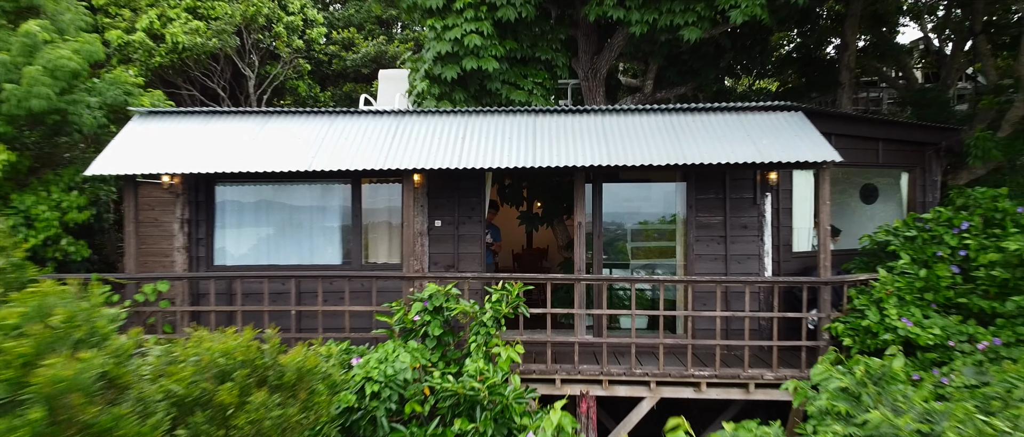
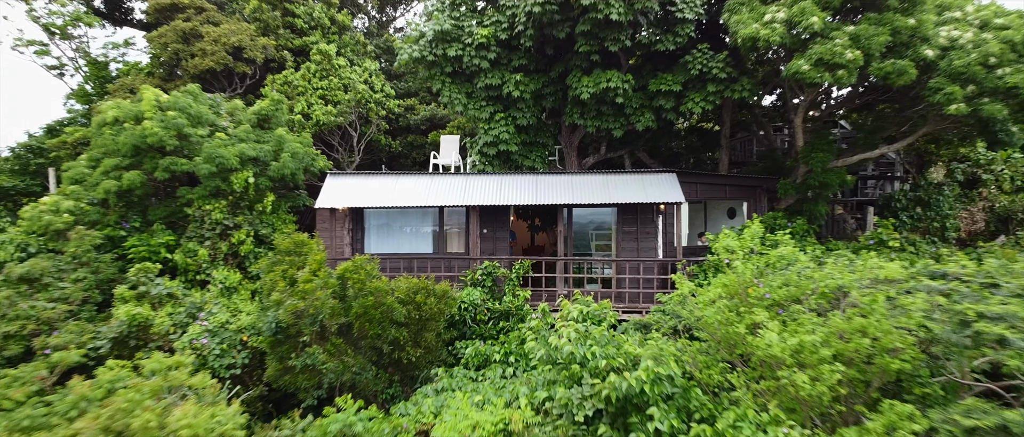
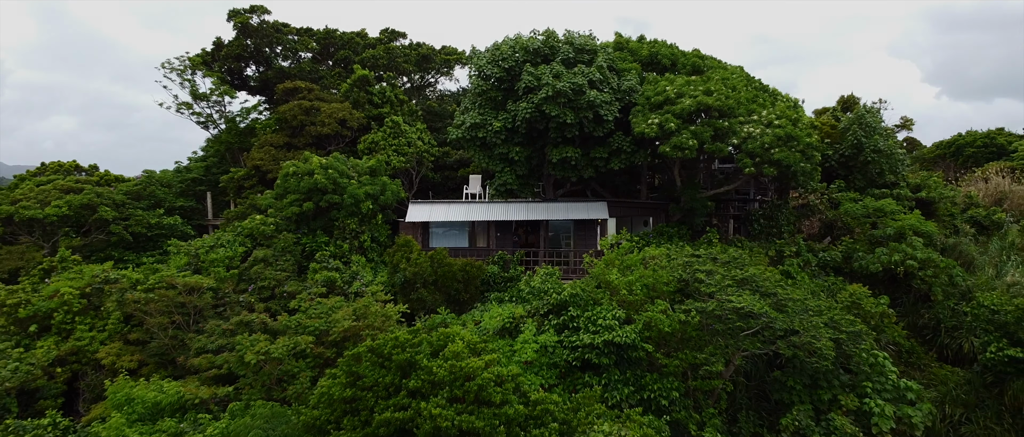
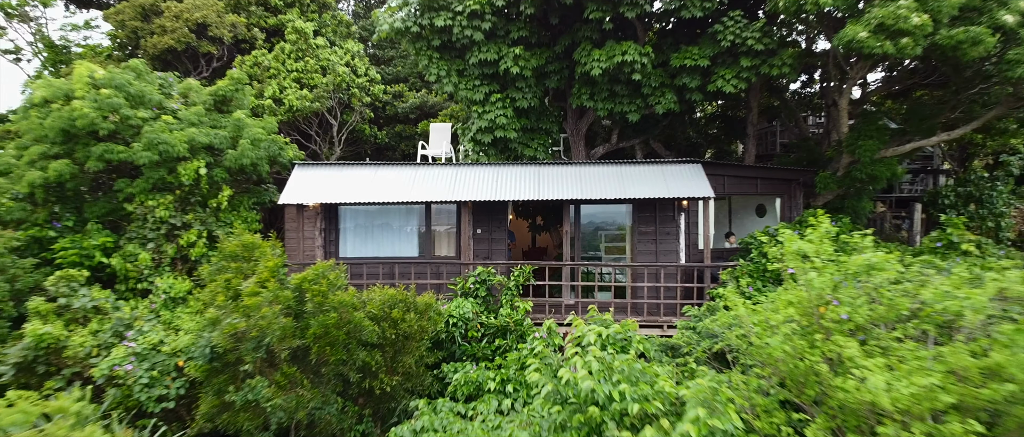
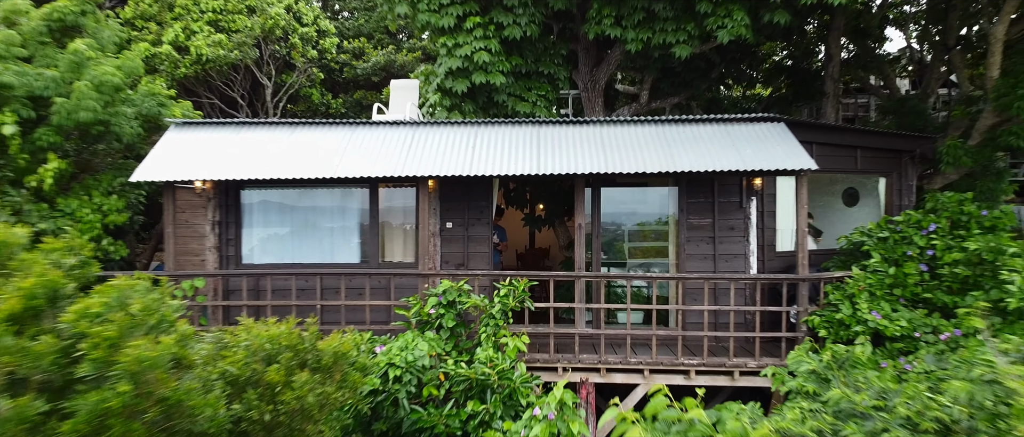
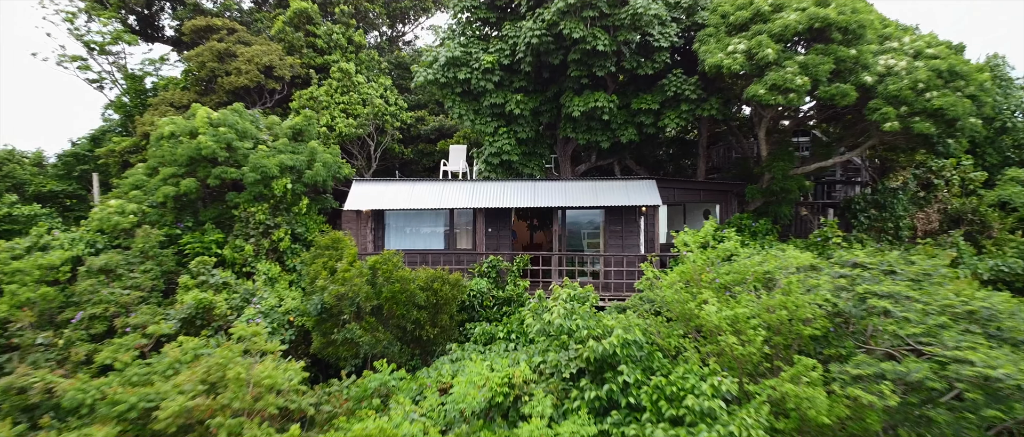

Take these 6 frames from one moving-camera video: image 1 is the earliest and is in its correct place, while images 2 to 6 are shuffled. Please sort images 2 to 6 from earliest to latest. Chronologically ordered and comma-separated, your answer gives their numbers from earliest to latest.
5, 4, 2, 6, 3
